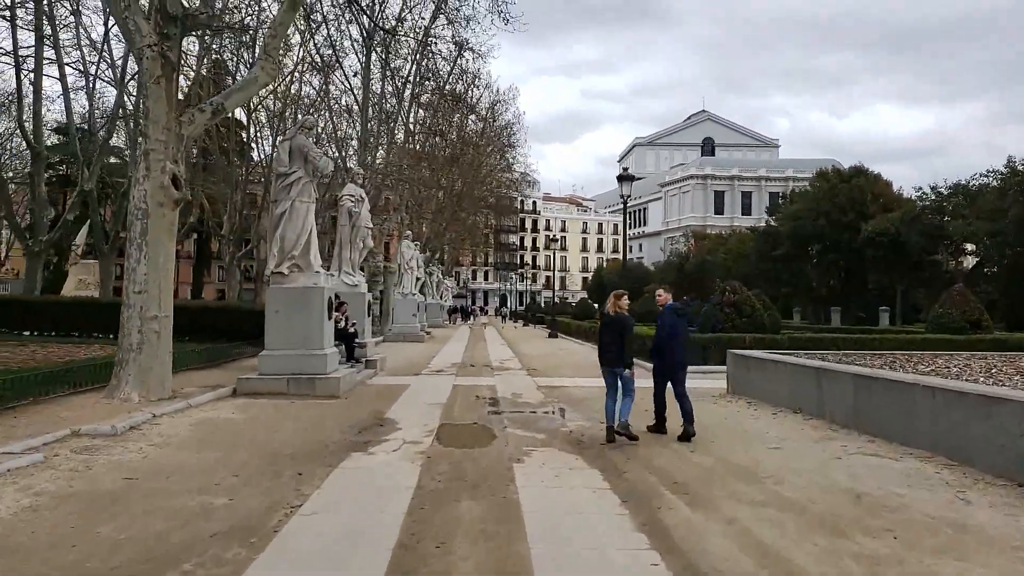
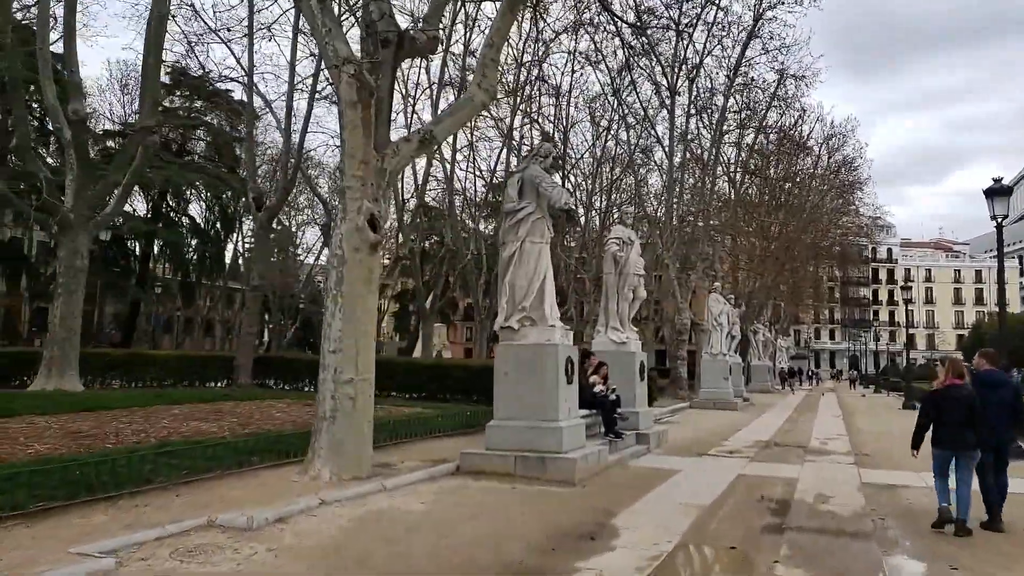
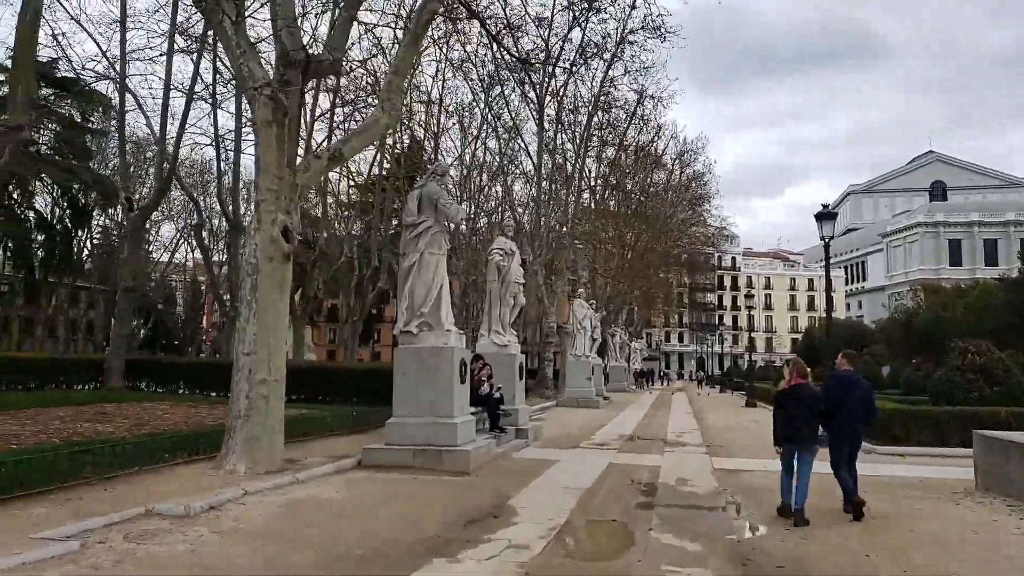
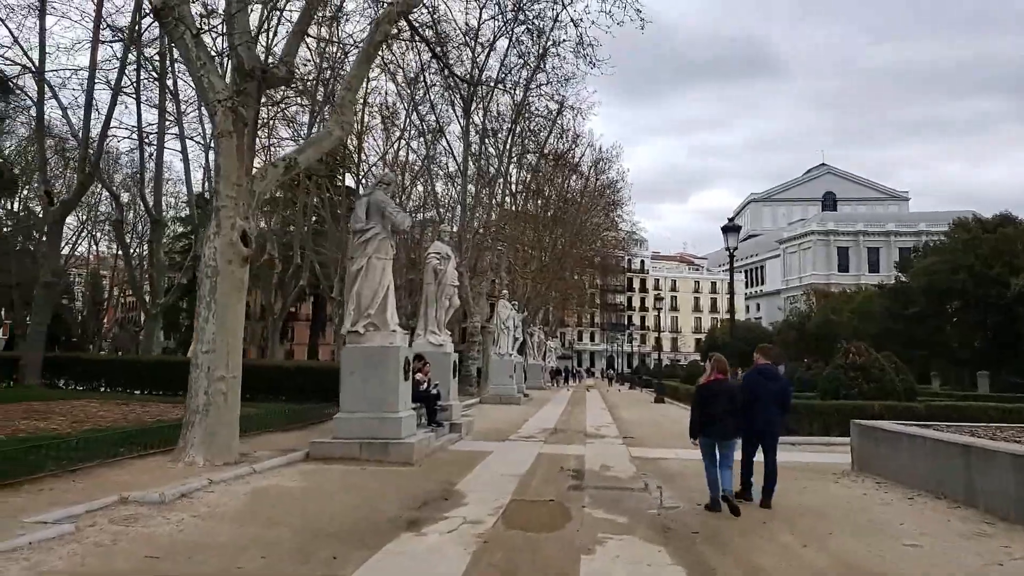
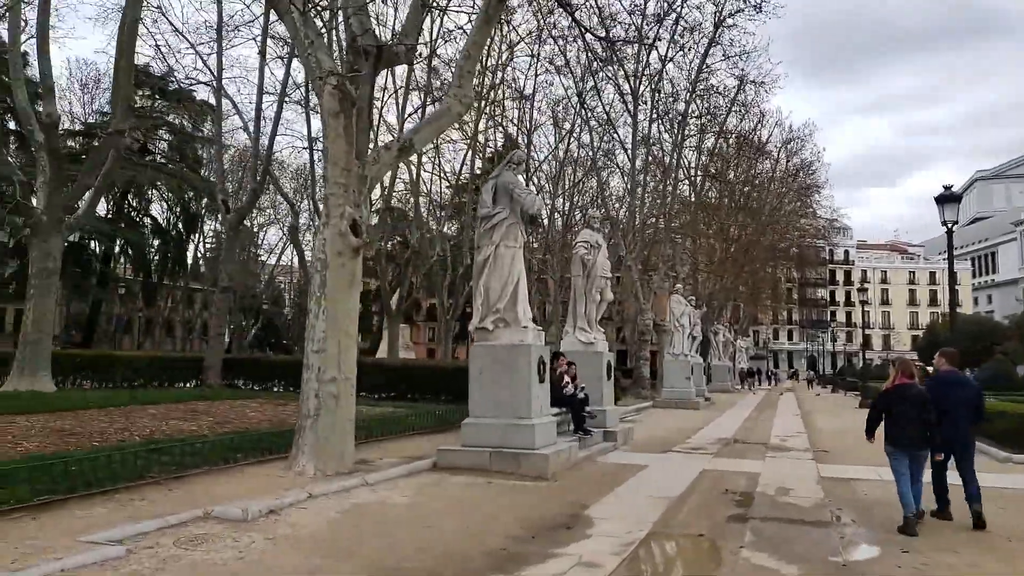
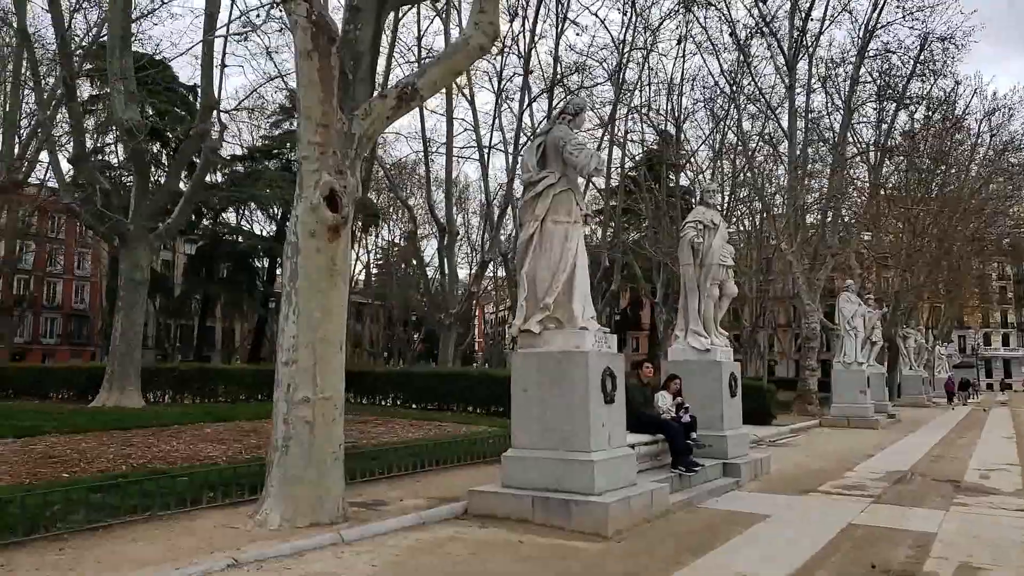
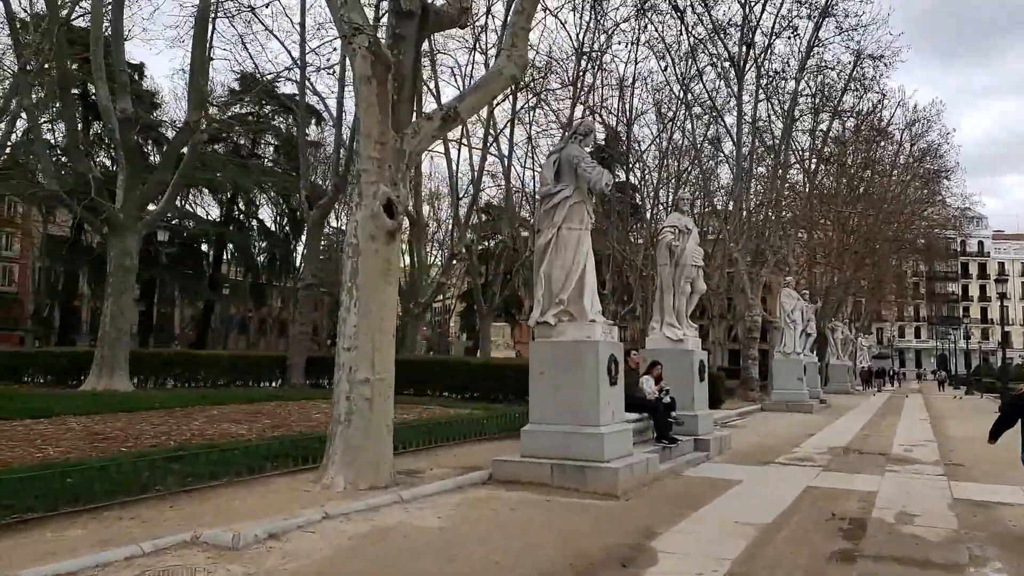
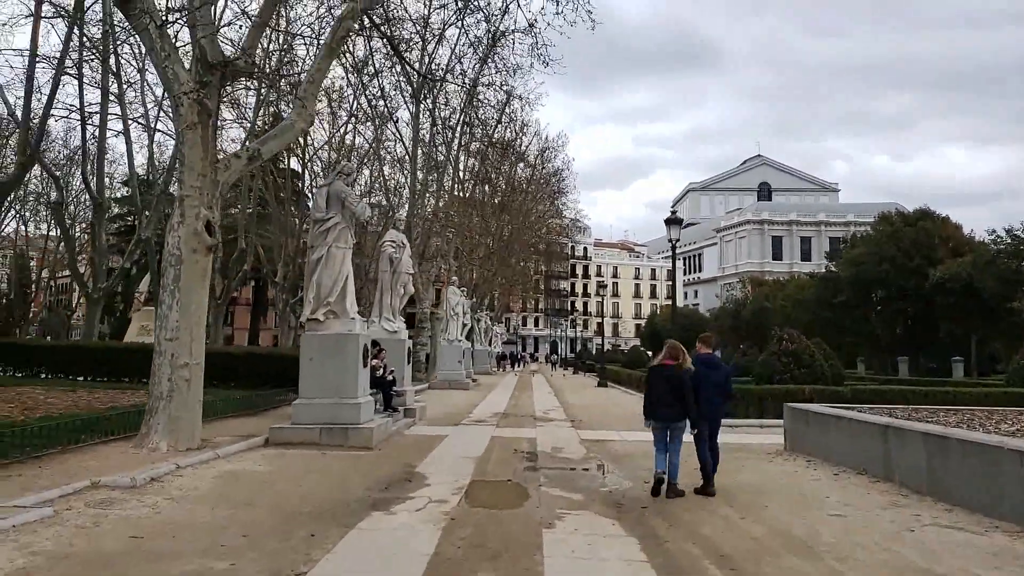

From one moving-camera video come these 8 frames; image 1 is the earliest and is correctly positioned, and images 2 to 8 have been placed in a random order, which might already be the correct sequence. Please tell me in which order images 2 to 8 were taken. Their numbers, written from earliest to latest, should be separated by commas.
8, 4, 3, 5, 2, 7, 6
